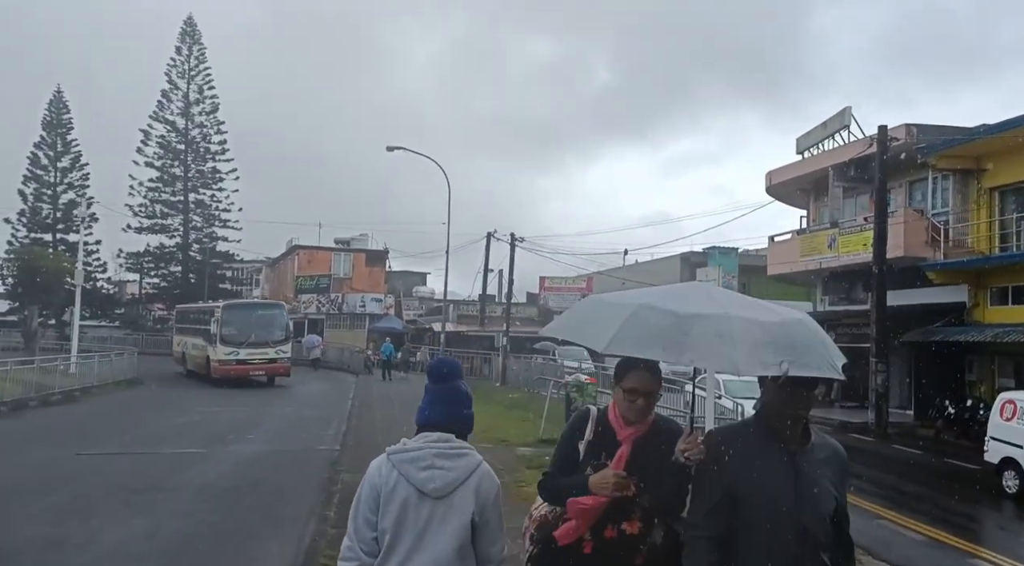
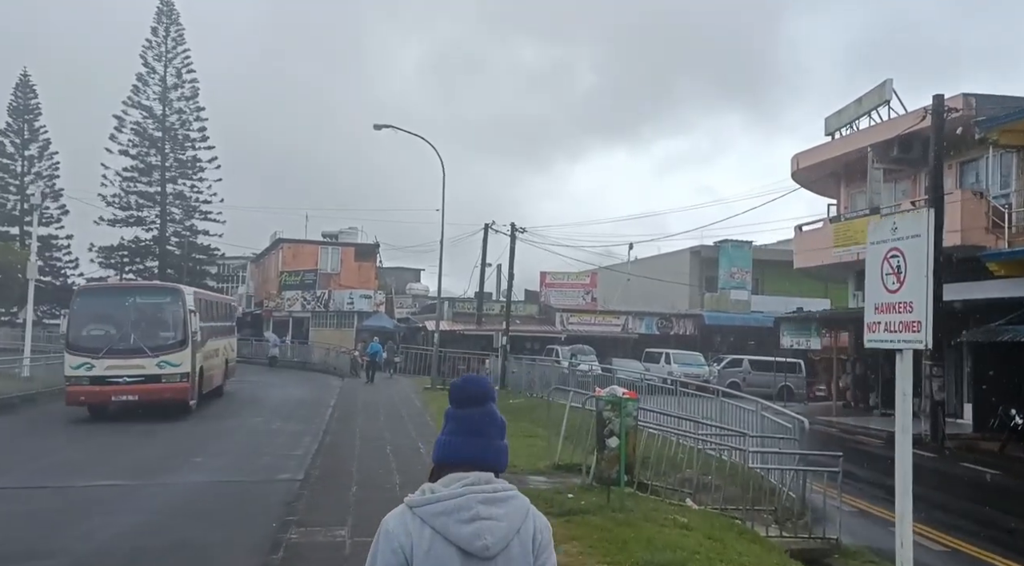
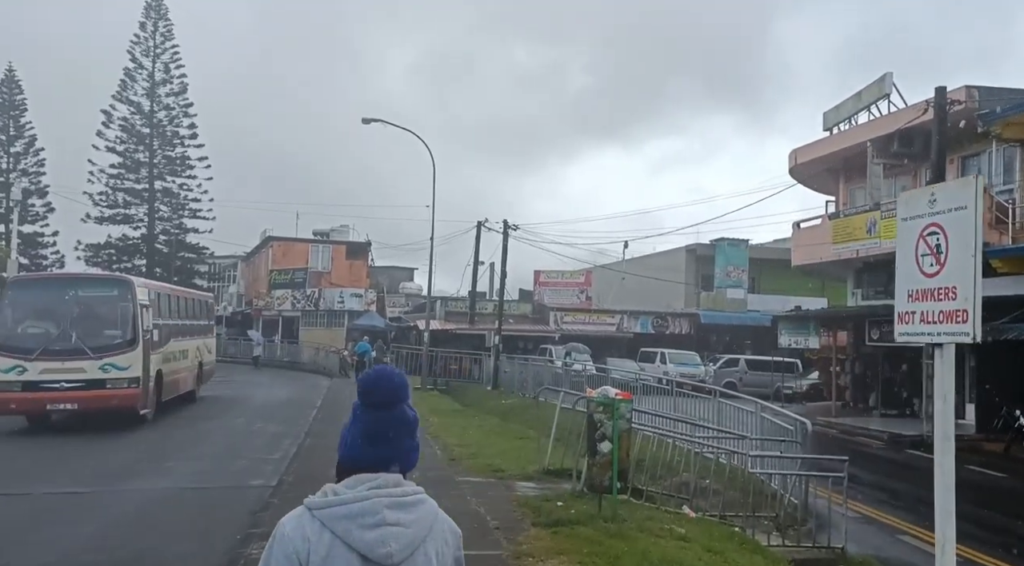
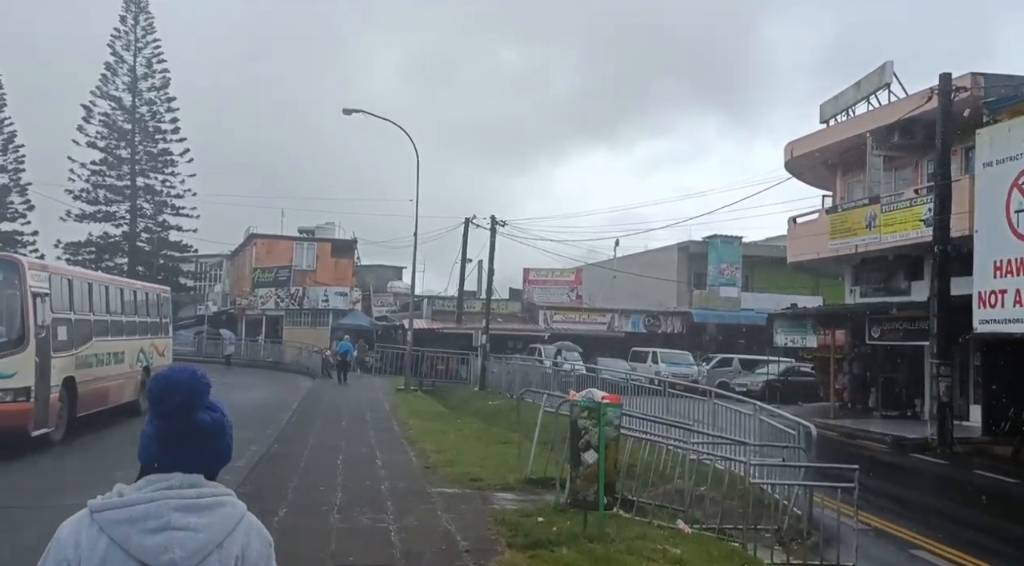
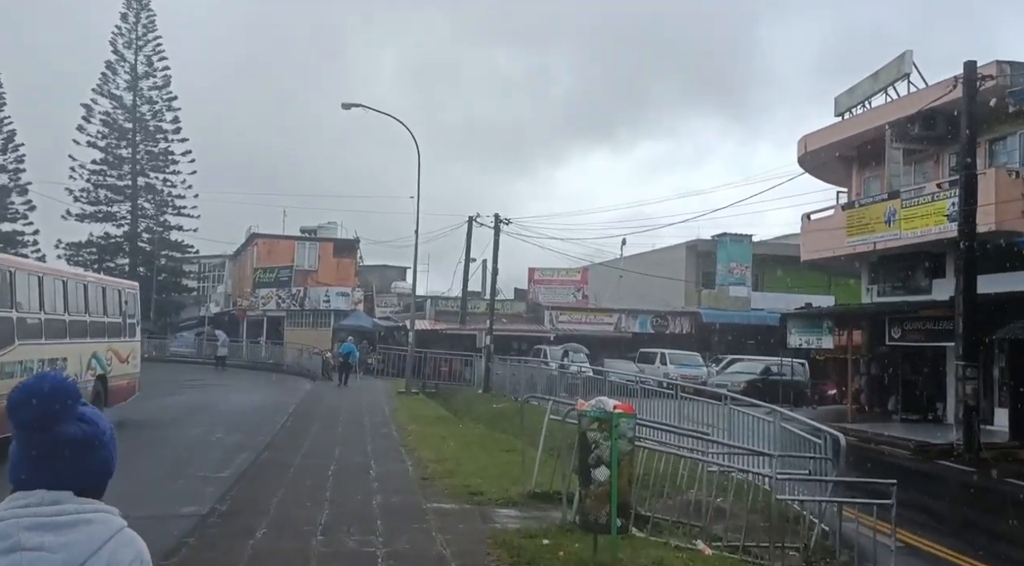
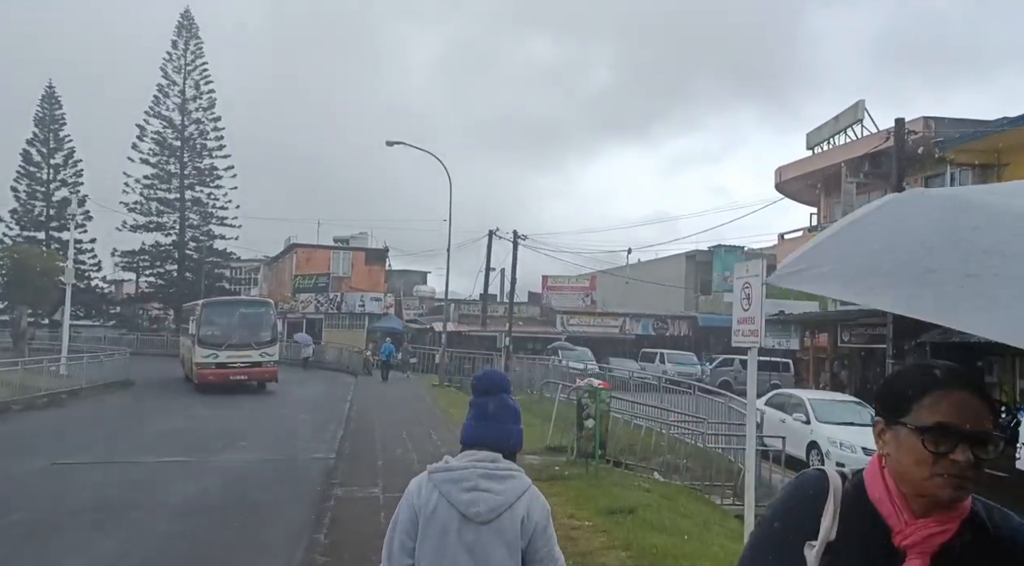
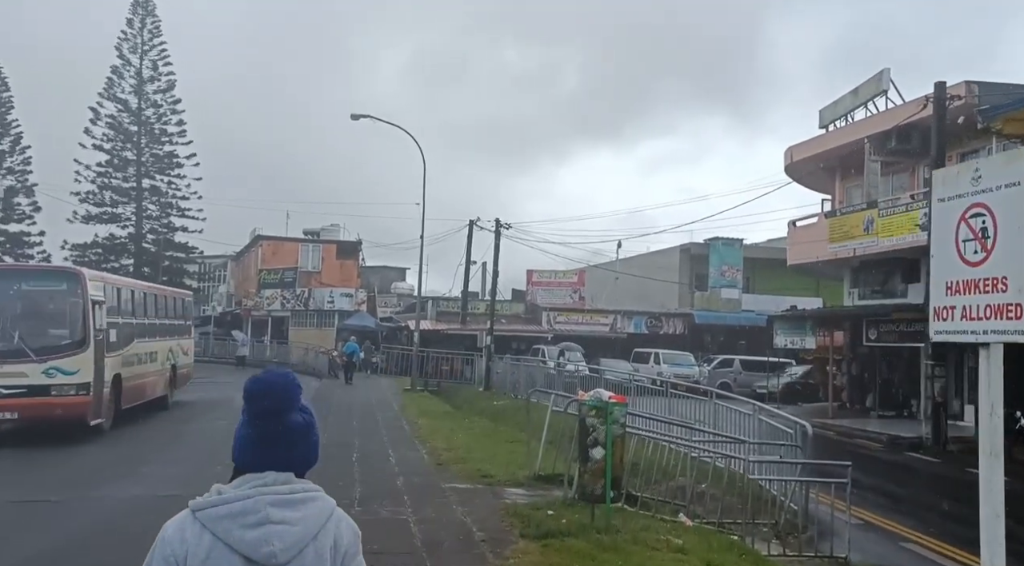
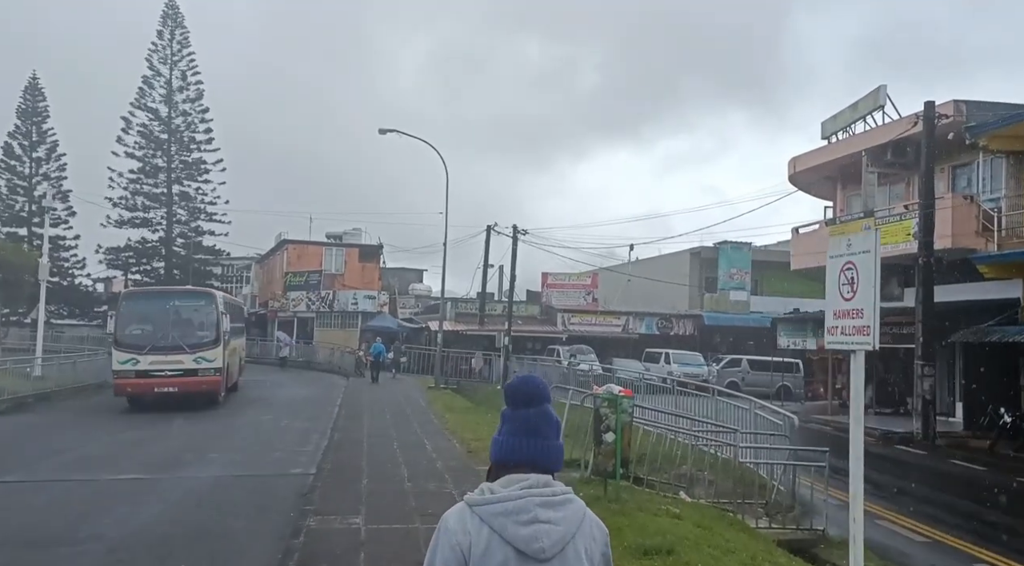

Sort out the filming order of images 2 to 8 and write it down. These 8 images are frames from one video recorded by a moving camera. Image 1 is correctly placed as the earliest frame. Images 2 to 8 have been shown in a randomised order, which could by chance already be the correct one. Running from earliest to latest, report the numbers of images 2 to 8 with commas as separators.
6, 8, 2, 3, 7, 4, 5
